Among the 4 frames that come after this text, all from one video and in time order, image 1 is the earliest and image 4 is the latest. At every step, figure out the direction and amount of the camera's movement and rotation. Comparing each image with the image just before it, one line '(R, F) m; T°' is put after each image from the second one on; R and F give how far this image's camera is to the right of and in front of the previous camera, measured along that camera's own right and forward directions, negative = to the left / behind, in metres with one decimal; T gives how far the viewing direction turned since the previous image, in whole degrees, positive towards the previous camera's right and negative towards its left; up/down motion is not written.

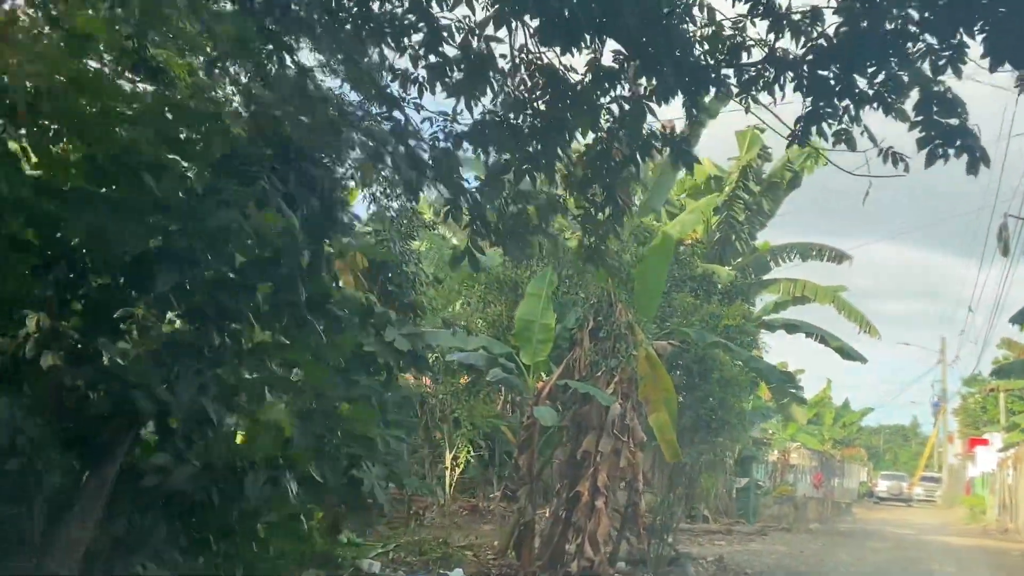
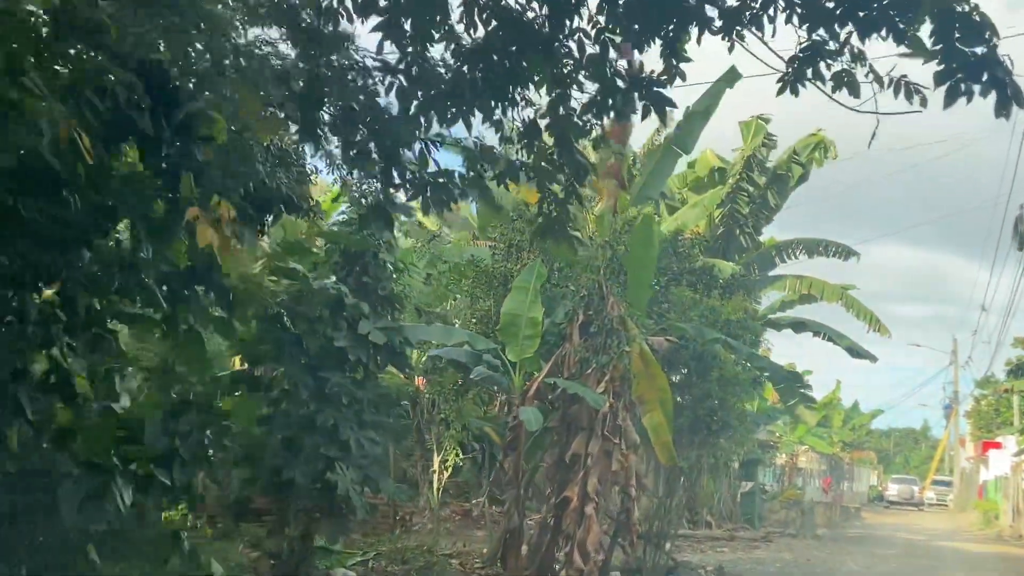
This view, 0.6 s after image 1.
(+0.2, +0.7) m; 0°
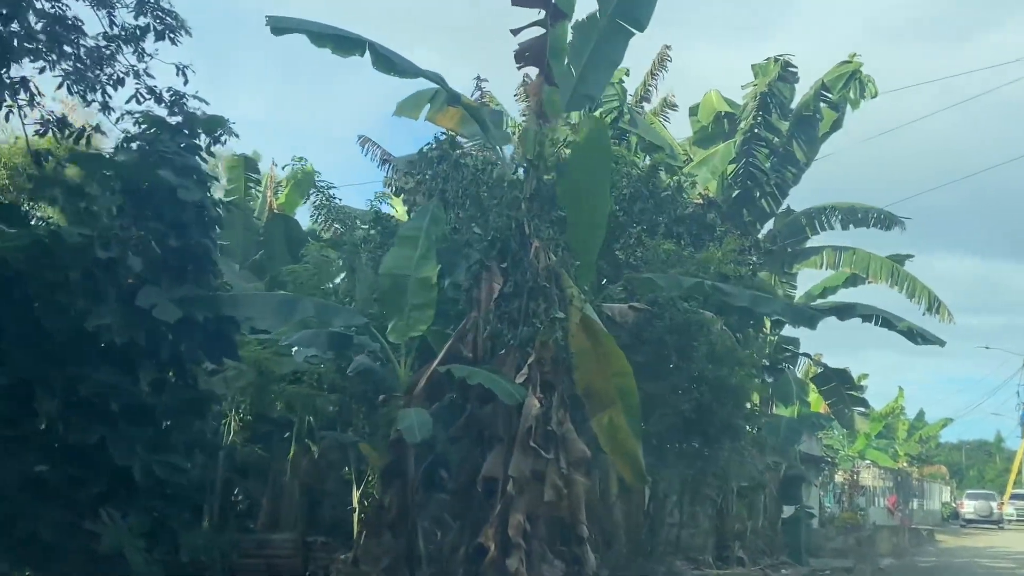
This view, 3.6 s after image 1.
(+1.2, +3.8) m; -3°
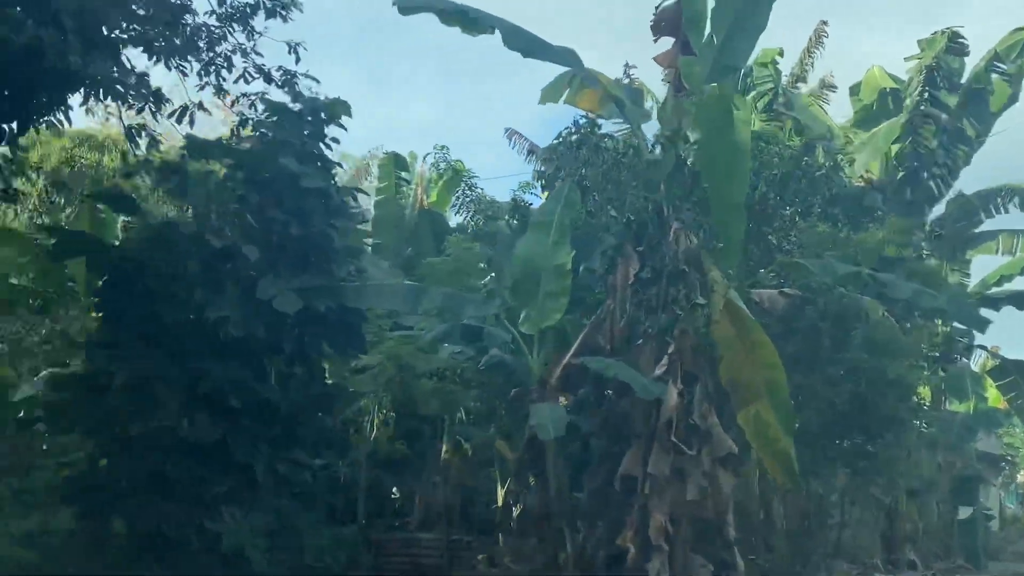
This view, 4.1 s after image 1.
(+0.1, +0.4) m; -8°
